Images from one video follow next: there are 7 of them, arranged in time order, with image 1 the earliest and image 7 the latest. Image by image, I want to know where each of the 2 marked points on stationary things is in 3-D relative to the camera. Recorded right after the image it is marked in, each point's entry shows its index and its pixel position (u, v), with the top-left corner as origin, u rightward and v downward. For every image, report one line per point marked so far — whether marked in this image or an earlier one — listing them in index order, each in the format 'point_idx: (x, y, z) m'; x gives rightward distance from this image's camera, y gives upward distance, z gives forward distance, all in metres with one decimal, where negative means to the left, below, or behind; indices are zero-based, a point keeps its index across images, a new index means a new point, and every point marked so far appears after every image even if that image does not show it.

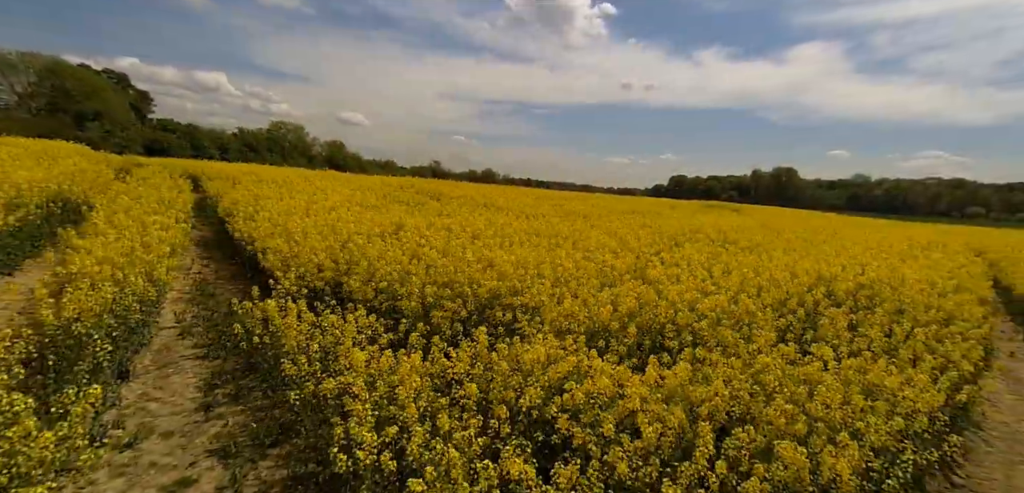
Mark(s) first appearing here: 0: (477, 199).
0: (-1.2, +1.4, +12.7) m
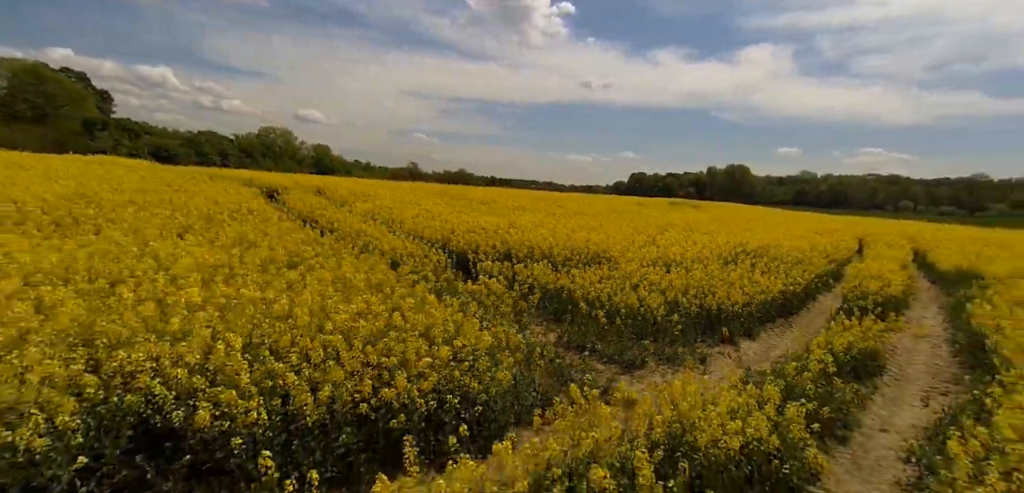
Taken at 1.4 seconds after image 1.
0: (-0.4, +1.6, +16.7) m
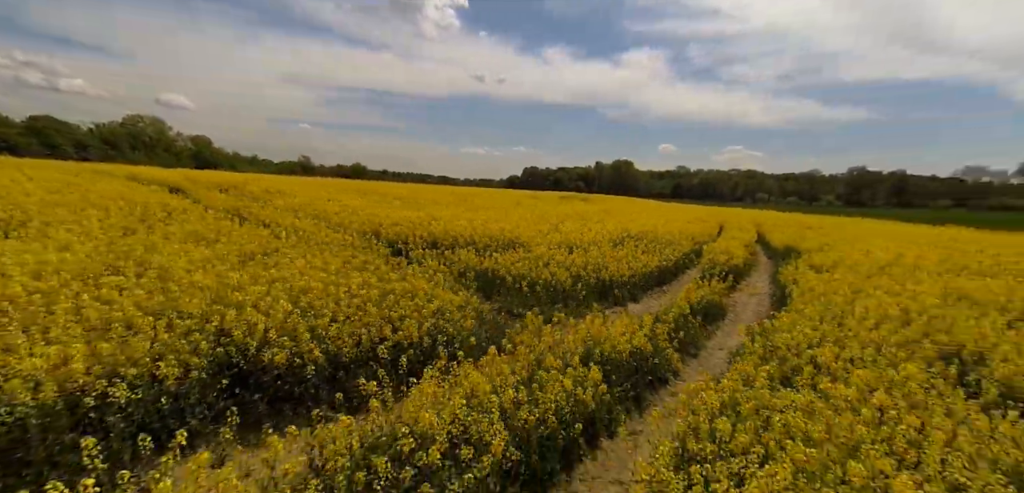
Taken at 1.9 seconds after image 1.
0: (-3.7, +1.9, +17.5) m
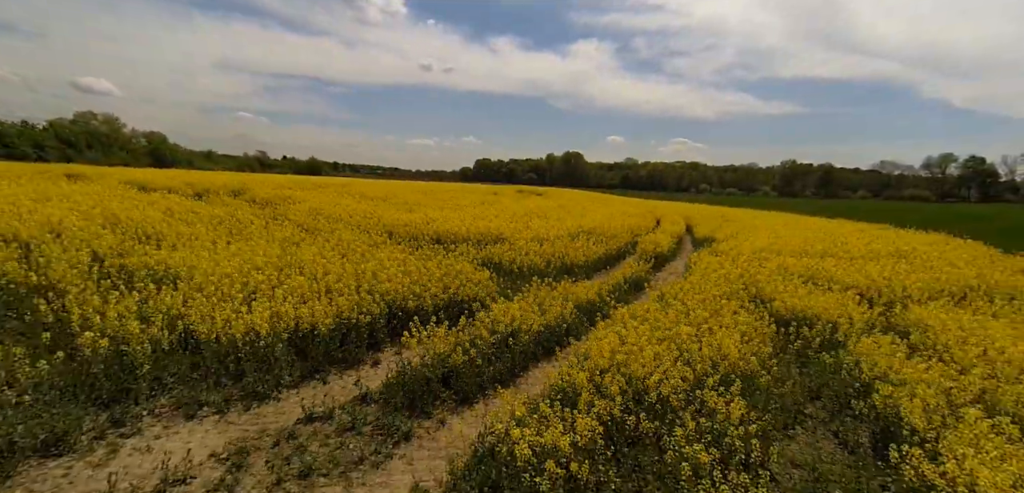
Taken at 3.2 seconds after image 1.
0: (-4.9, +2.1, +20.1) m
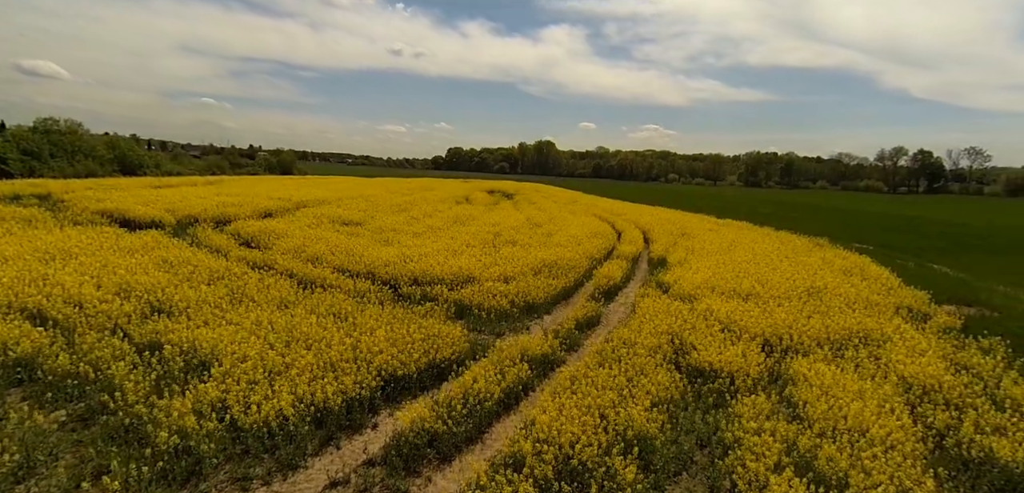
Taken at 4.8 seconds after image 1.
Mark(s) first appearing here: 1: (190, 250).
0: (-6.2, +1.1, +21.3) m
1: (-9.6, -0.1, +13.3) m
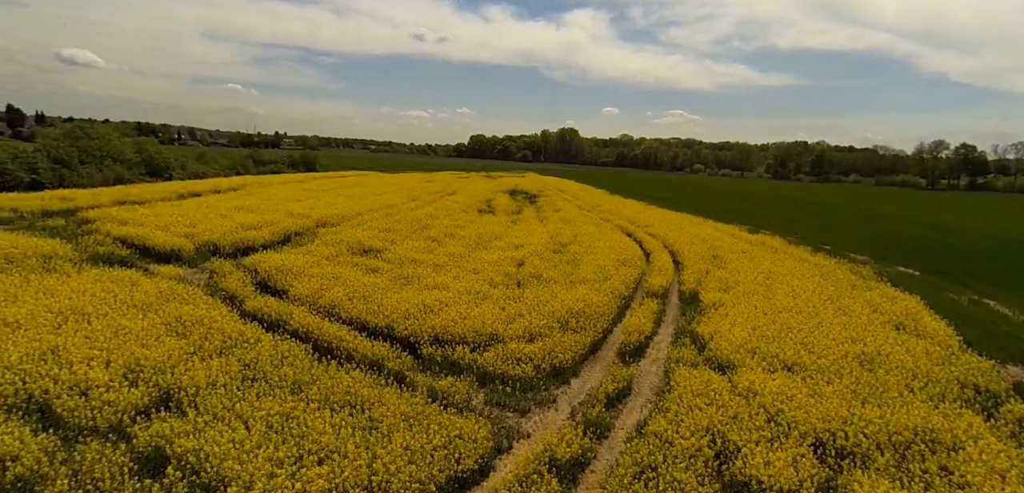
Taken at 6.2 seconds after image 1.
0: (-5.2, -0.3, +20.8) m
1: (-8.9, -1.6, +13.0) m
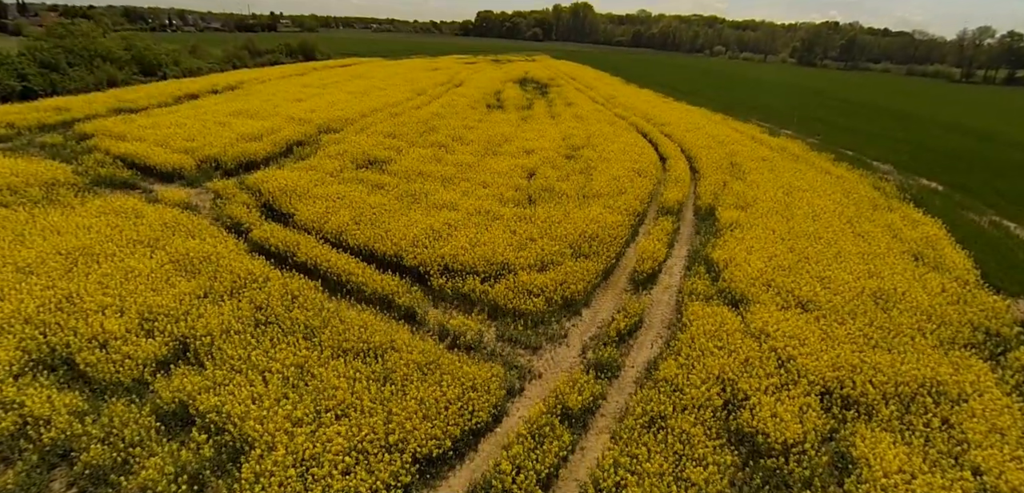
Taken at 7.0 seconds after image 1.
0: (-4.6, +3.6, +19.8) m
1: (-8.5, +0.3, +12.7) m
